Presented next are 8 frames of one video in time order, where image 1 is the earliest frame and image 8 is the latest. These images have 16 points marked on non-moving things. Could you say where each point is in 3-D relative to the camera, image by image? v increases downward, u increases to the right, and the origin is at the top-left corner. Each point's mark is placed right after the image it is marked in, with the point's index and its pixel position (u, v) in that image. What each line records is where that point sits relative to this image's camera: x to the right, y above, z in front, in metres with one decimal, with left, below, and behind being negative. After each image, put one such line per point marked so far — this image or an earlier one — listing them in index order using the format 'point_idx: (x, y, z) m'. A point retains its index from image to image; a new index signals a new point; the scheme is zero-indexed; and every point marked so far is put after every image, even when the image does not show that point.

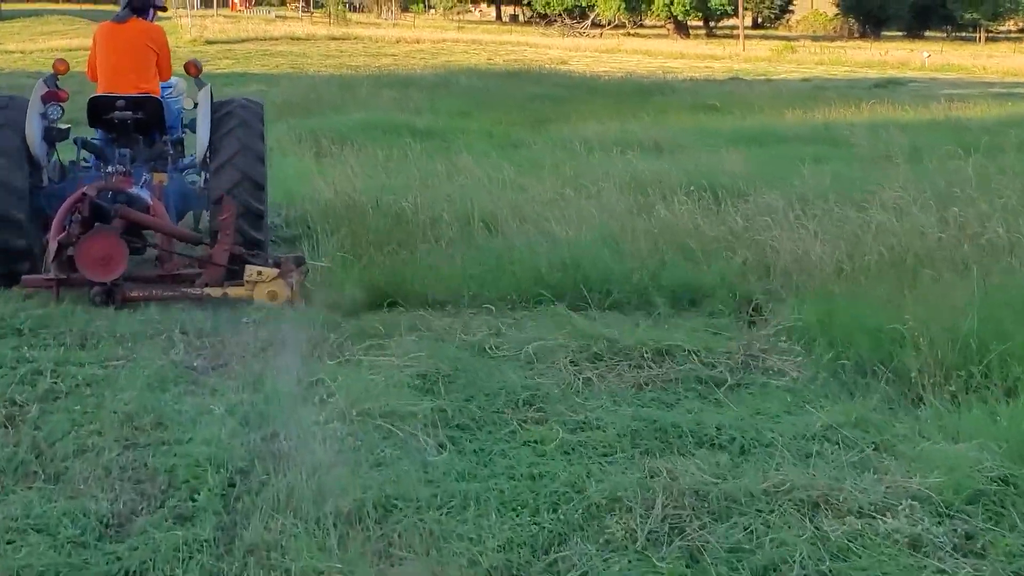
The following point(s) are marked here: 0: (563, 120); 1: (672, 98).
0: (+0.6, +1.8, +14.1) m
1: (+2.1, +2.5, +16.8) m
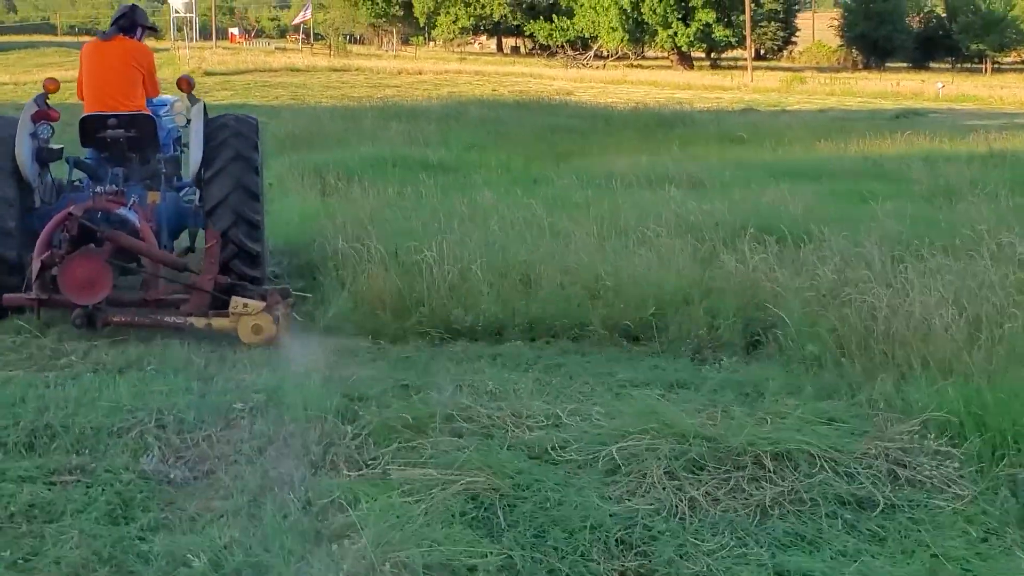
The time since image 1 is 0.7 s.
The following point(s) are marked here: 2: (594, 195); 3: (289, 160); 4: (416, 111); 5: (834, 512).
0: (+0.7, +1.4, +13.2) m
1: (+2.3, +1.9, +16.0) m
2: (+0.6, +0.6, +9.1) m
3: (-2.0, +1.1, +11.5) m
4: (-1.4, +2.6, +19.3) m
5: (+0.7, -0.5, +2.8) m
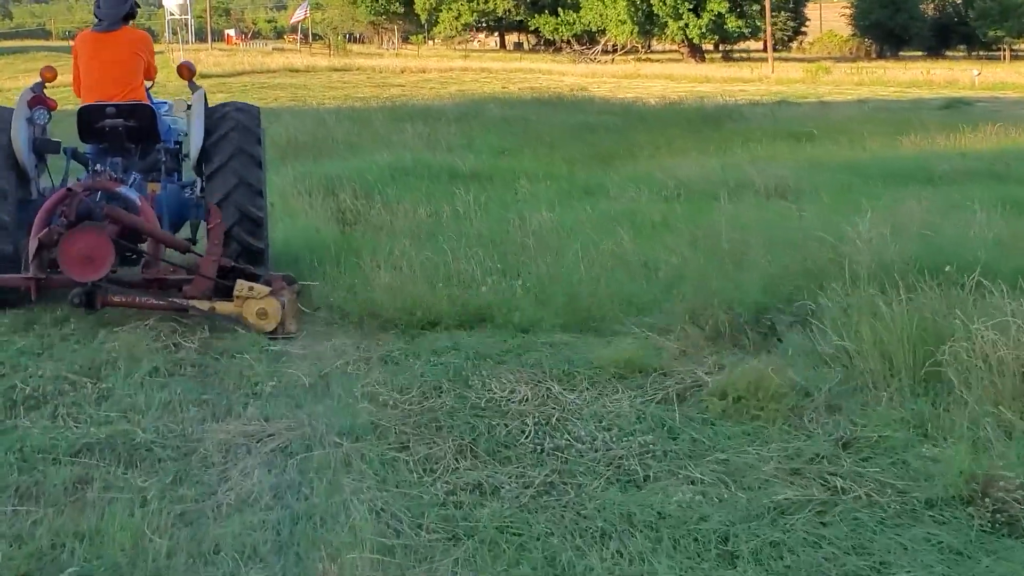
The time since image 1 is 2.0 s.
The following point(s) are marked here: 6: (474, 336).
0: (+1.1, +1.2, +11.3) m
1: (+2.6, +1.8, +14.1) m
2: (+0.9, +0.4, +7.2) m
3: (-1.6, +0.8, +9.6) m
4: (-1.1, +2.4, +17.4) m
5: (+1.1, -0.7, +1.0) m
6: (-0.1, -0.2, +4.5) m
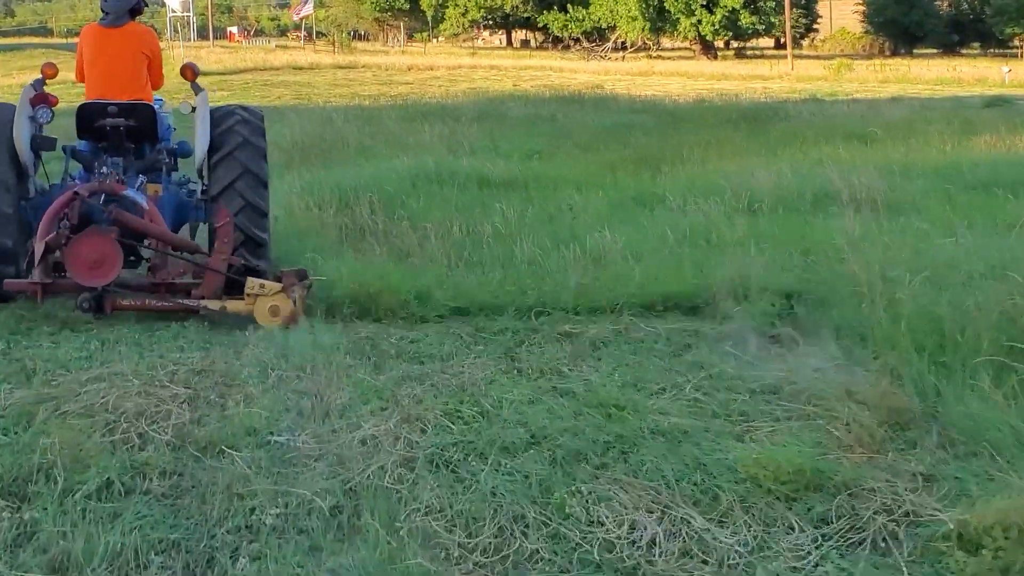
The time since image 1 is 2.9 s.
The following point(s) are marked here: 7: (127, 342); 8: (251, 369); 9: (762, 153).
0: (+1.3, +1.0, +10.1) m
1: (+2.9, +1.6, +12.9) m
2: (+1.2, +0.3, +6.0) m
3: (-1.4, +0.7, +8.4) m
4: (-0.8, +2.2, +16.2) m
5: (+1.3, -0.9, -0.3) m
6: (+0.1, -0.3, +3.3) m
7: (-1.2, -0.2, +4.2) m
8: (-0.8, -0.3, +3.9) m
9: (+2.0, +1.1, +10.2) m
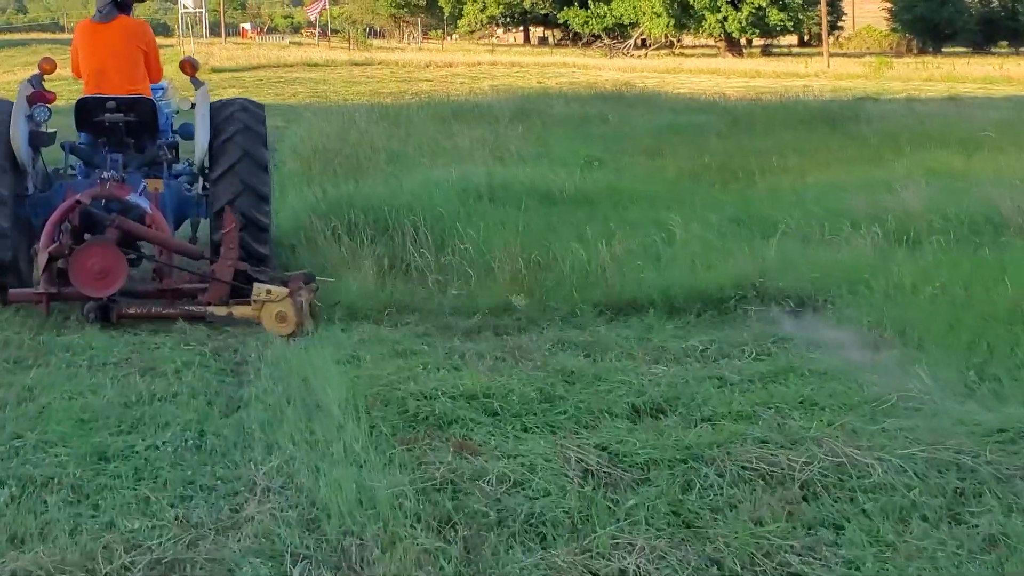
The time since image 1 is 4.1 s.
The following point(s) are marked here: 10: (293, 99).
0: (+1.7, +0.8, +8.5) m
1: (+3.3, +1.4, +11.2) m
2: (+1.5, 0.0, +4.4) m
3: (-1.0, +0.5, +6.8) m
4: (-0.3, +2.0, +14.6) m
5: (+1.6, -1.1, -1.9) m
6: (+0.4, -0.6, +1.7) m
7: (-0.9, -0.4, +2.7) m
8: (-0.4, -0.5, +2.3) m
9: (+2.4, +0.8, +8.6) m
10: (-3.2, +2.8, +19.1) m
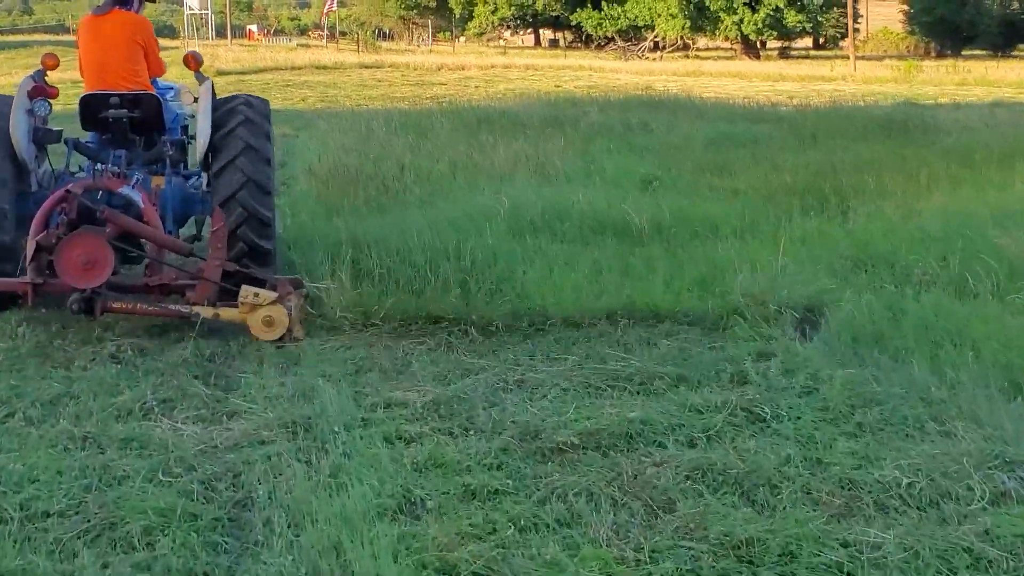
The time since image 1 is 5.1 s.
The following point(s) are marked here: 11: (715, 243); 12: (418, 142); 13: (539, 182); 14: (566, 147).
0: (+2.0, +0.5, +7.2) m
1: (+3.6, +1.1, +10.0) m
2: (+1.8, -0.2, +3.1) m
3: (-0.7, +0.2, +5.6) m
4: (0.0, +1.8, +13.3) m
5: (+1.8, -1.3, -3.1) m
6: (+0.7, -0.8, +0.5) m
7: (-0.7, -0.6, +1.4) m
8: (-0.2, -0.7, +1.1) m
9: (+2.7, +0.6, +7.3) m
10: (-2.9, +2.5, +17.9) m
11: (+0.9, +0.2, +5.7) m
12: (-0.7, +1.1, +9.9) m
13: (+0.1, +0.6, +7.4) m
14: (+0.4, +1.0, +9.6) m
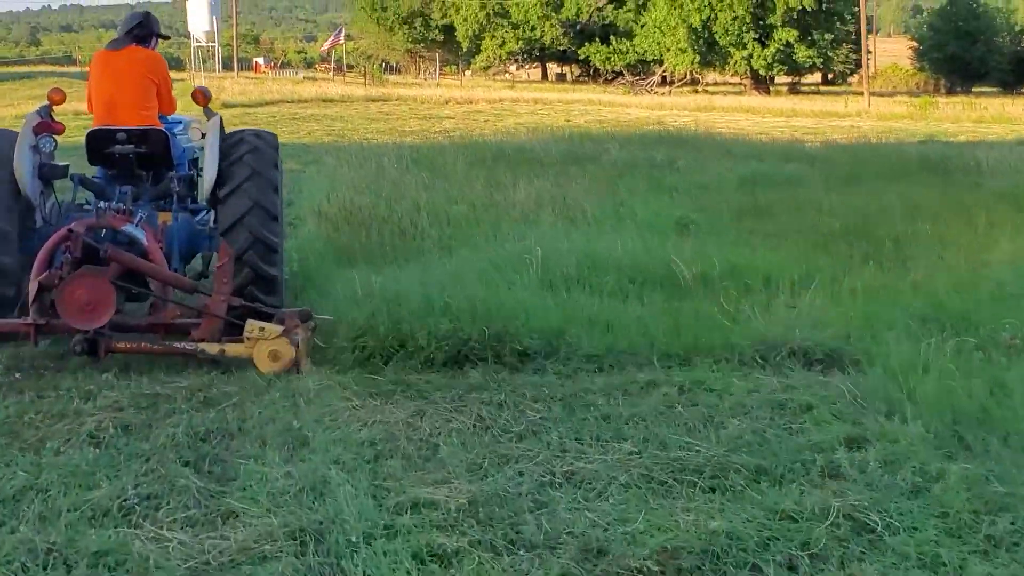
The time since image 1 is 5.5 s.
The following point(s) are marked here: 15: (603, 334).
0: (+2.1, +0.2, +6.6) m
1: (+3.7, +0.8, +9.4) m
2: (+1.9, -0.4, +2.5) m
3: (-0.6, 0.0, +5.0) m
4: (+0.1, +1.3, +12.8) m
5: (+1.9, -1.4, -3.8) m
6: (+0.8, -0.9, -0.1) m
7: (-0.5, -0.7, +0.8) m
8: (-0.1, -0.8, +0.5) m
9: (+2.8, +0.3, +6.8) m
10: (-2.7, +2.0, +17.4) m
11: (+1.0, 0.0, +5.1) m
12: (-0.6, +0.8, +9.4) m
13: (+0.3, +0.3, +6.8) m
14: (+0.6, +0.7, +9.0) m
15: (+0.3, -0.1, +4.7) m
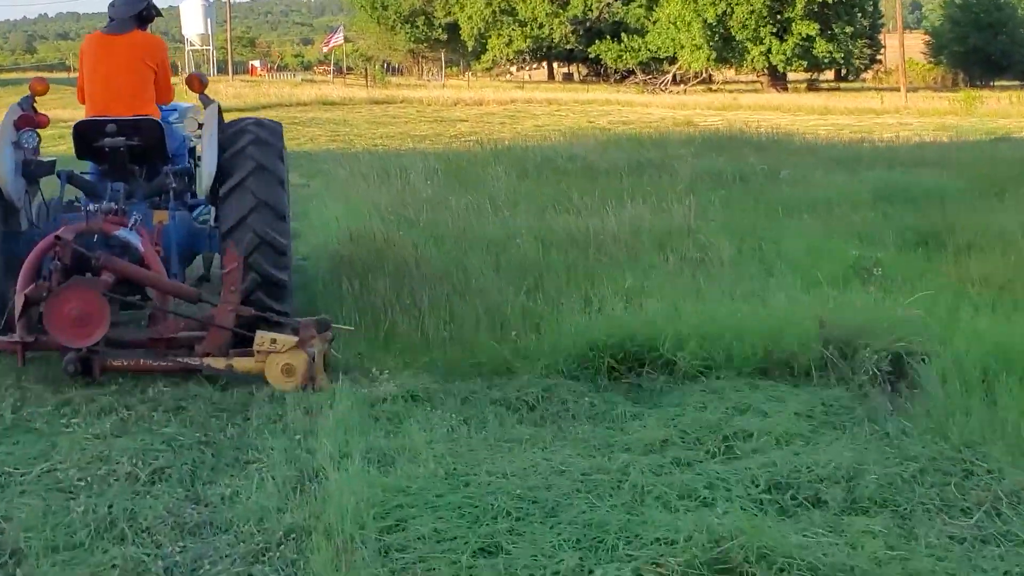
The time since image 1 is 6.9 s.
0: (+2.5, 0.0, +4.4) m
1: (+4.1, +0.5, +7.2) m
2: (+2.3, -0.7, +0.3) m
3: (-0.2, -0.3, +2.7) m
4: (+0.5, +1.0, +10.5) m
5: (+2.3, -1.6, -6.0) m
6: (+1.2, -1.2, -2.4) m
7: (-0.1, -1.0, -1.4) m
8: (+0.3, -1.1, -1.8) m
9: (+3.2, 0.0, +4.5) m
10: (-2.3, +1.7, +15.1) m
11: (+1.4, -0.3, +2.9) m
12: (-0.2, +0.5, +7.1) m
13: (+0.7, 0.0, +4.6) m
14: (+1.0, +0.4, +6.7) m
15: (+0.7, -0.4, +2.4) m
